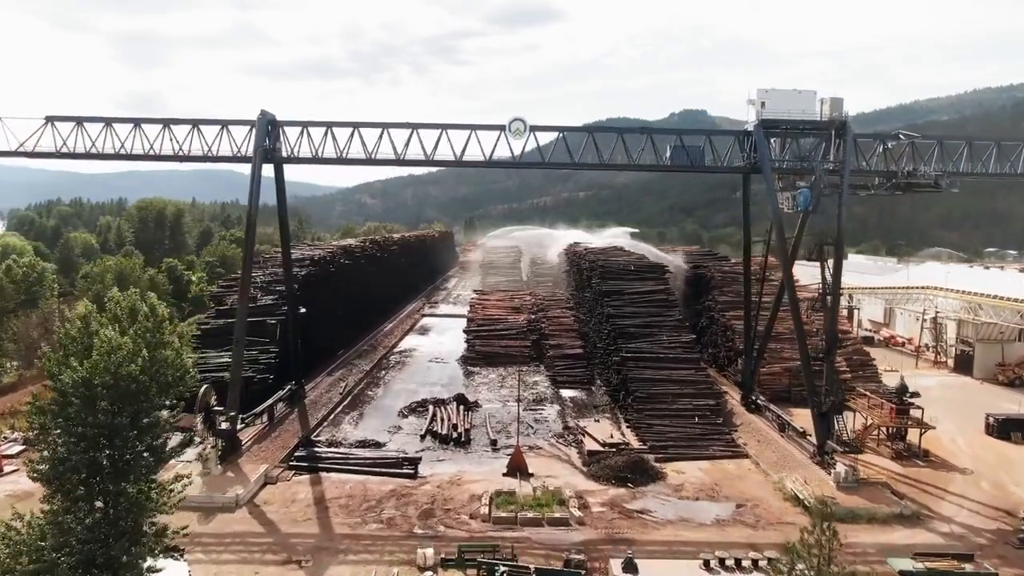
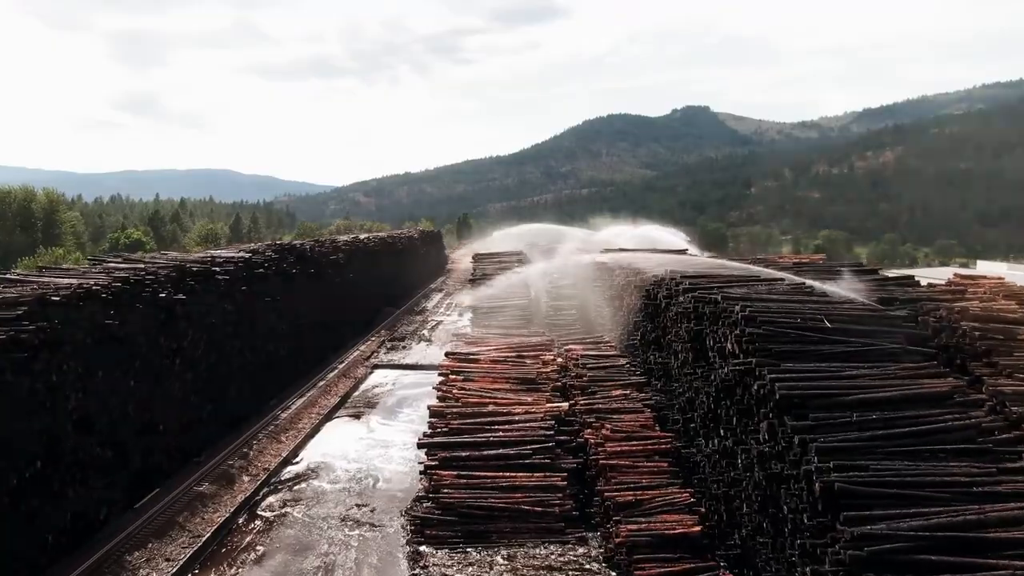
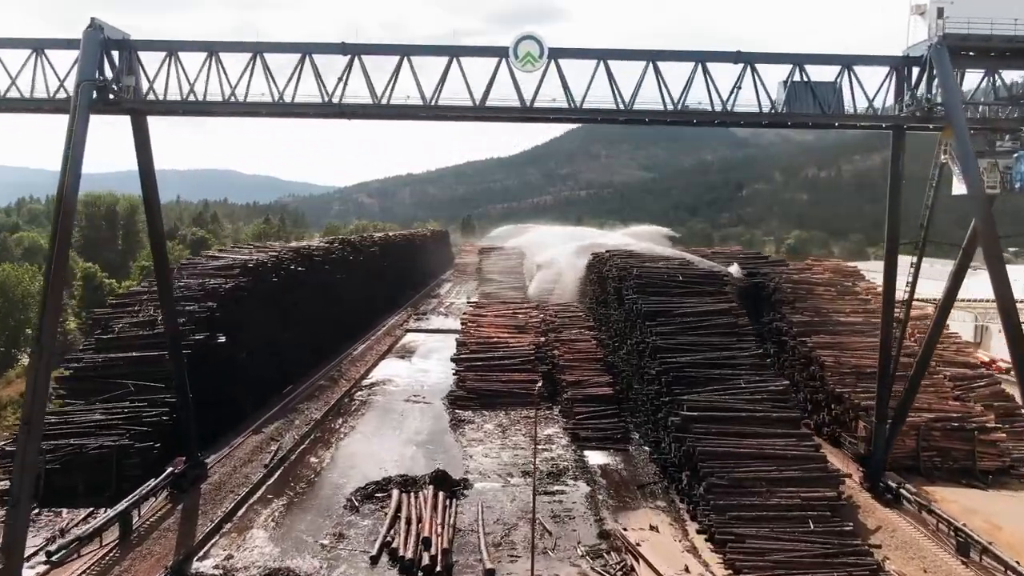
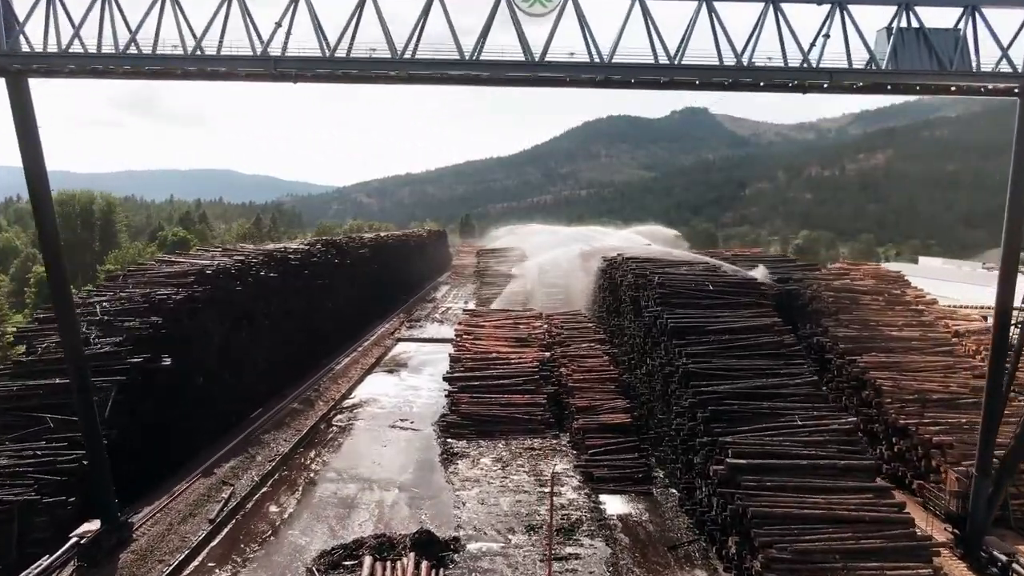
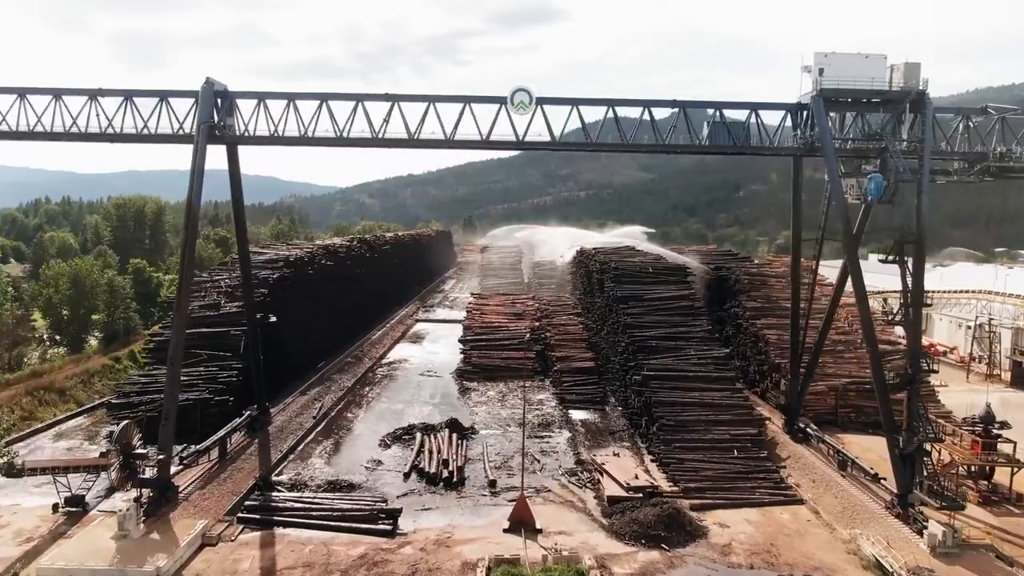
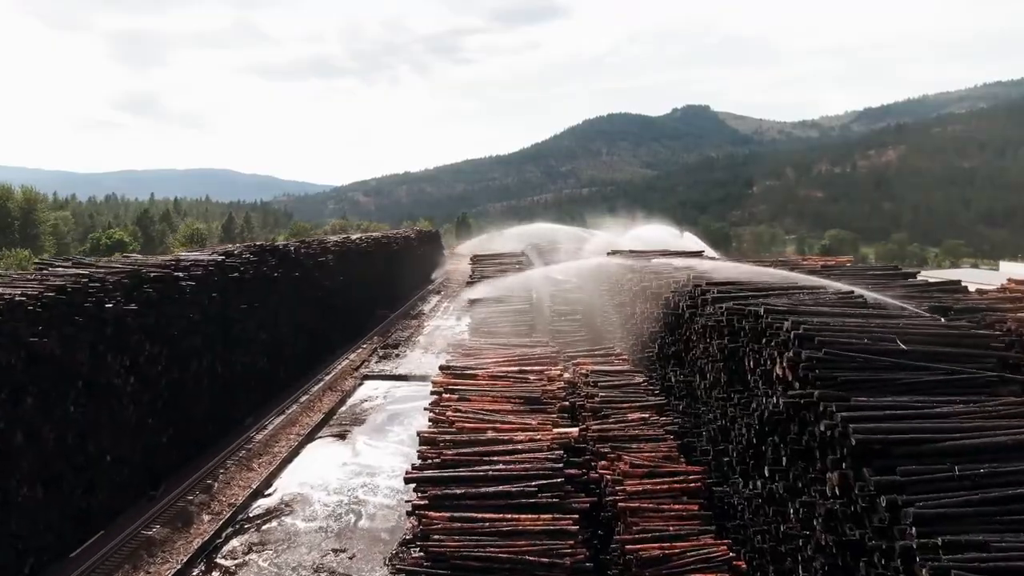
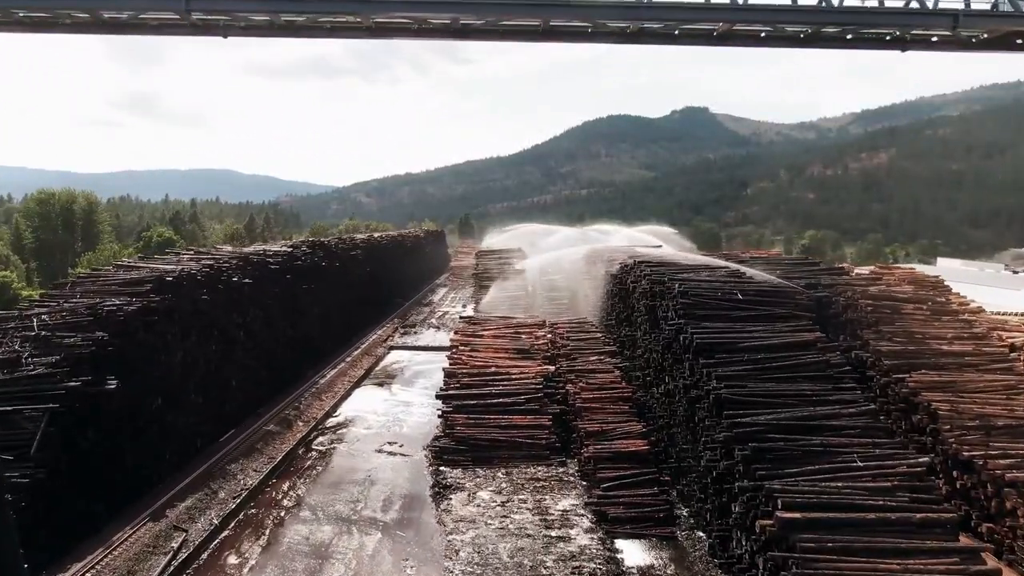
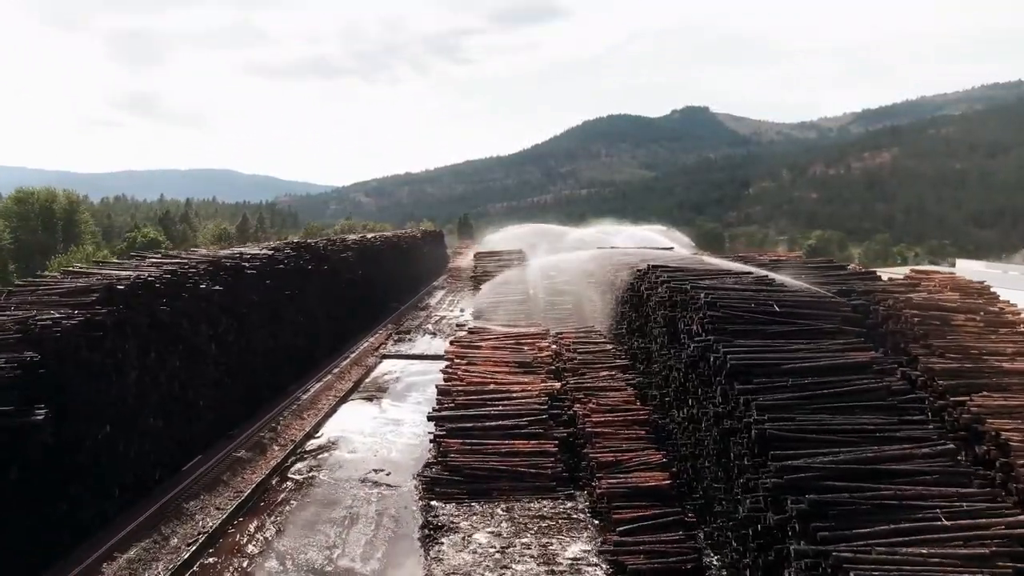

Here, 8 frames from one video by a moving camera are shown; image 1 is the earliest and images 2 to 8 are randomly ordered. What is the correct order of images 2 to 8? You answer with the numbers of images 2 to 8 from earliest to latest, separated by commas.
5, 3, 4, 7, 8, 2, 6
